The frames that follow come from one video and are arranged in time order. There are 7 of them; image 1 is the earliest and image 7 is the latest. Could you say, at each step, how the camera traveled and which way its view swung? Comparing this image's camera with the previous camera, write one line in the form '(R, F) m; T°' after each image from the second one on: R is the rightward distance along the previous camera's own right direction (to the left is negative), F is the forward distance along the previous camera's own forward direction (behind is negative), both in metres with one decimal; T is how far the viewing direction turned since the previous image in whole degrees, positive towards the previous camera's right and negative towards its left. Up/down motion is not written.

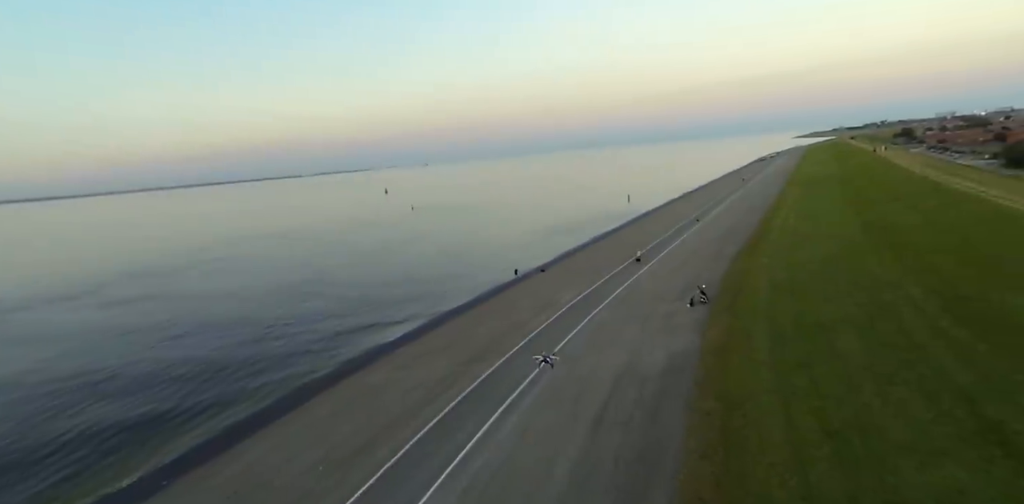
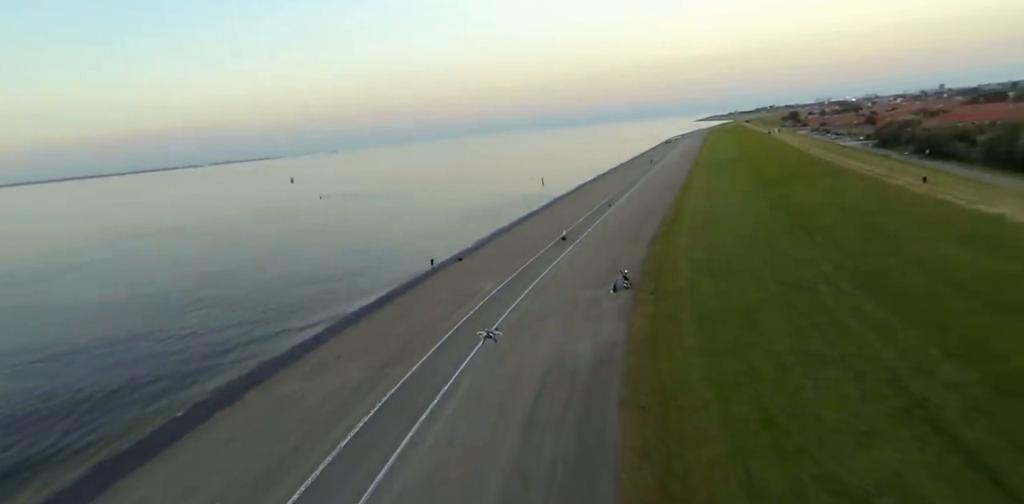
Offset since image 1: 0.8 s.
(+0.1, +0.8) m; +9°
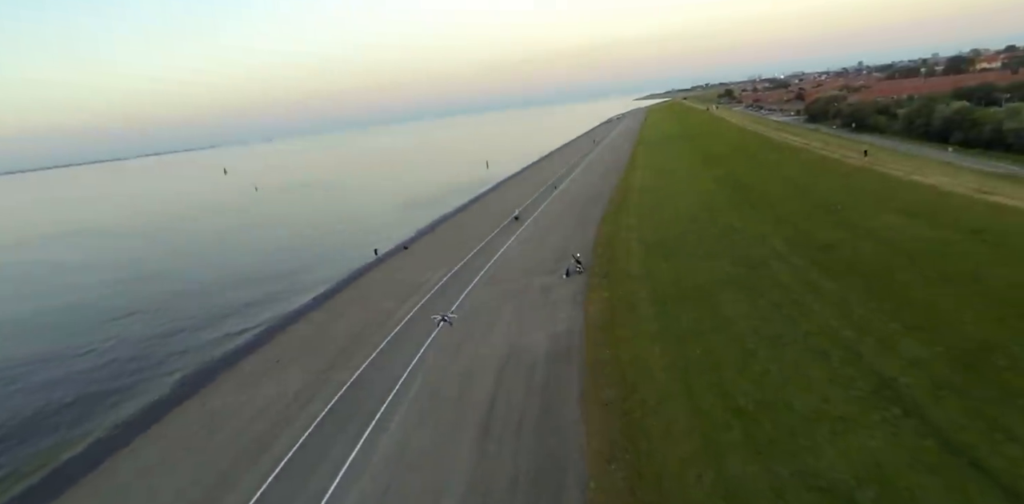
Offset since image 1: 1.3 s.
(0.0, +0.7) m; +6°
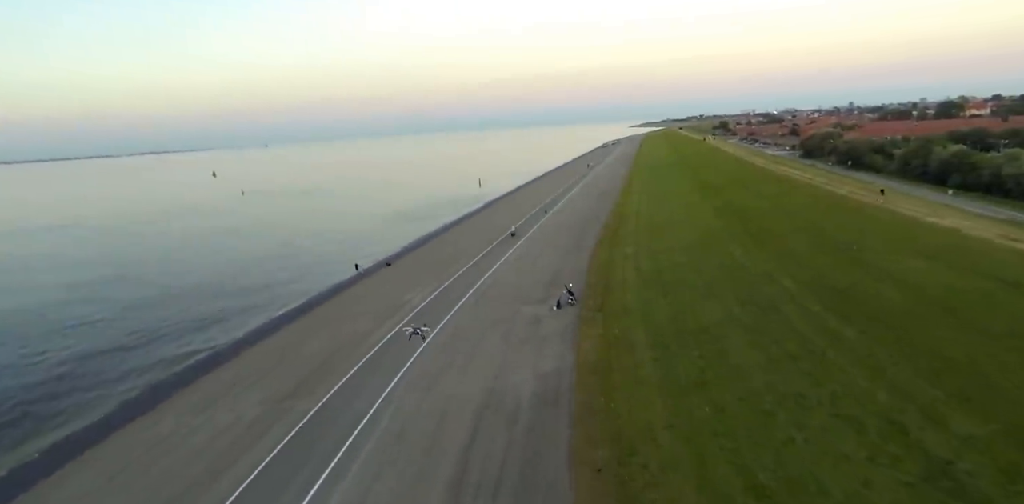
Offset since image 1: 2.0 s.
(0.0, +1.0) m; +1°
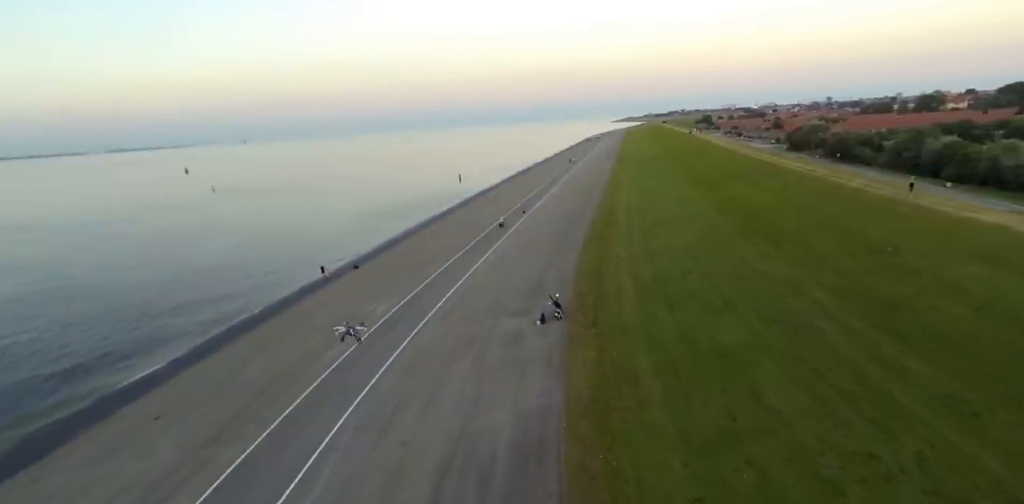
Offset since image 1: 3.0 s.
(+0.2, +1.8) m; +2°
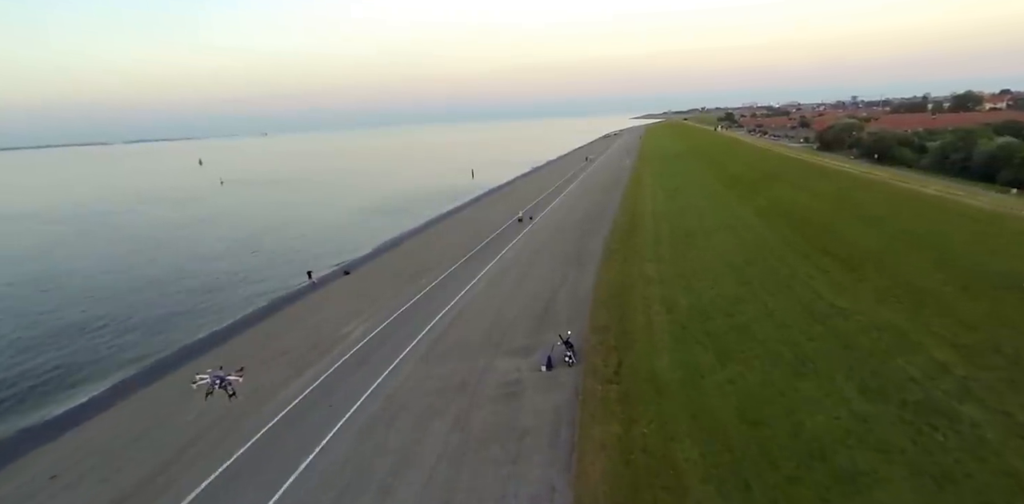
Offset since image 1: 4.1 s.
(+0.2, +2.2) m; -2°
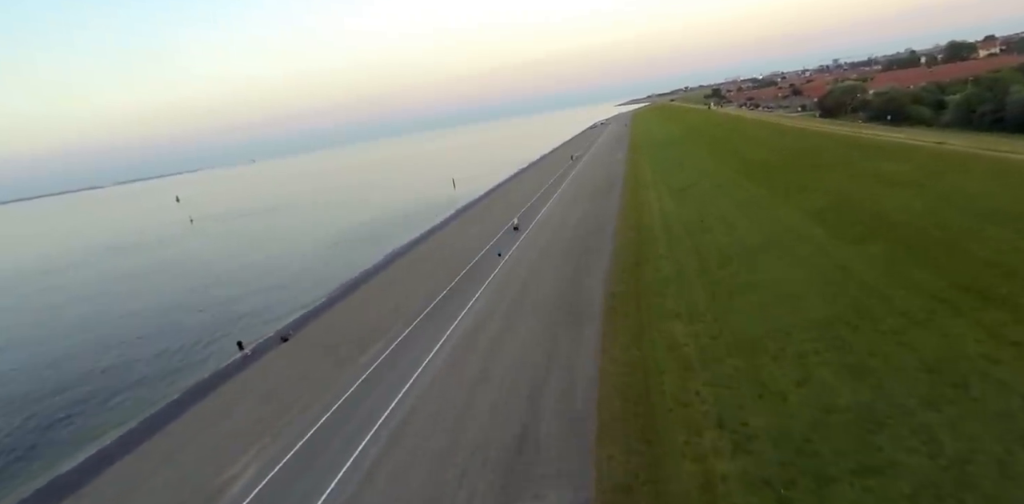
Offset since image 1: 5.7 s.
(+0.7, +3.7) m; 0°
